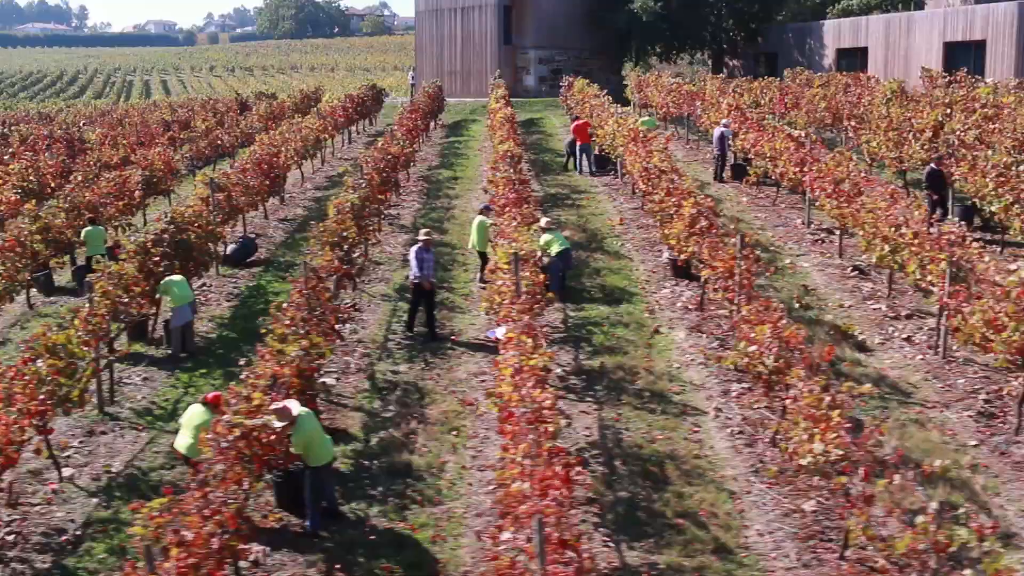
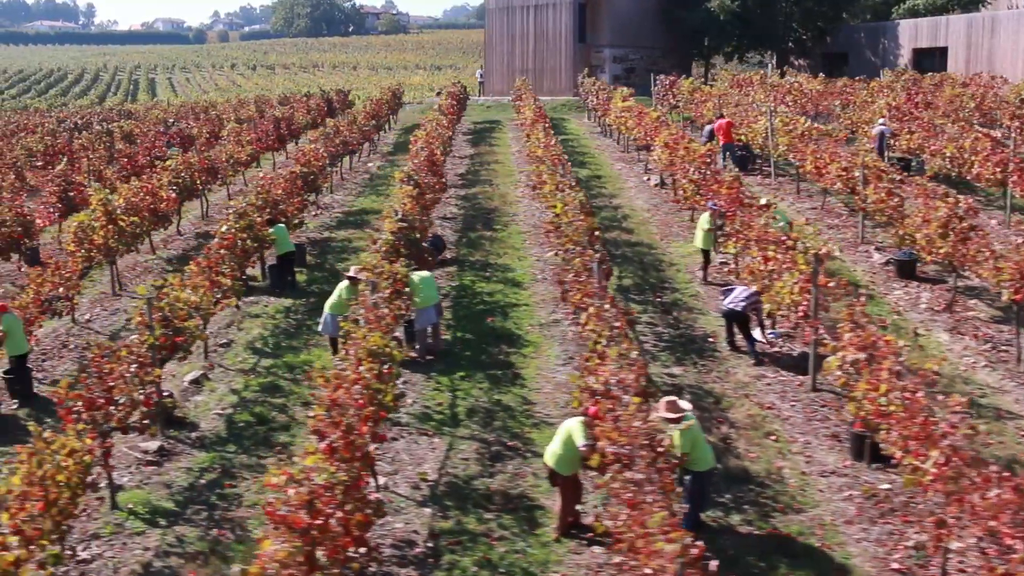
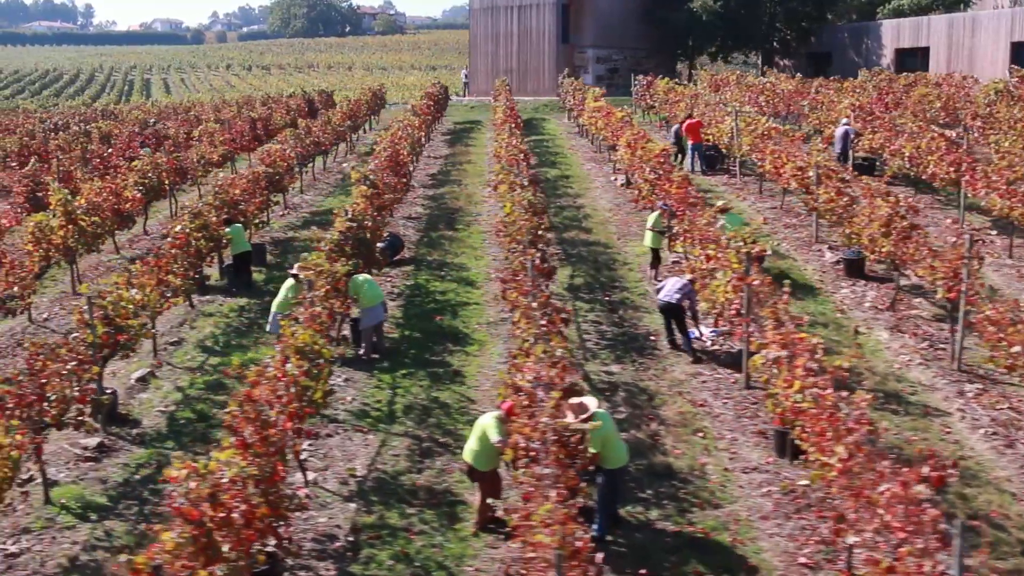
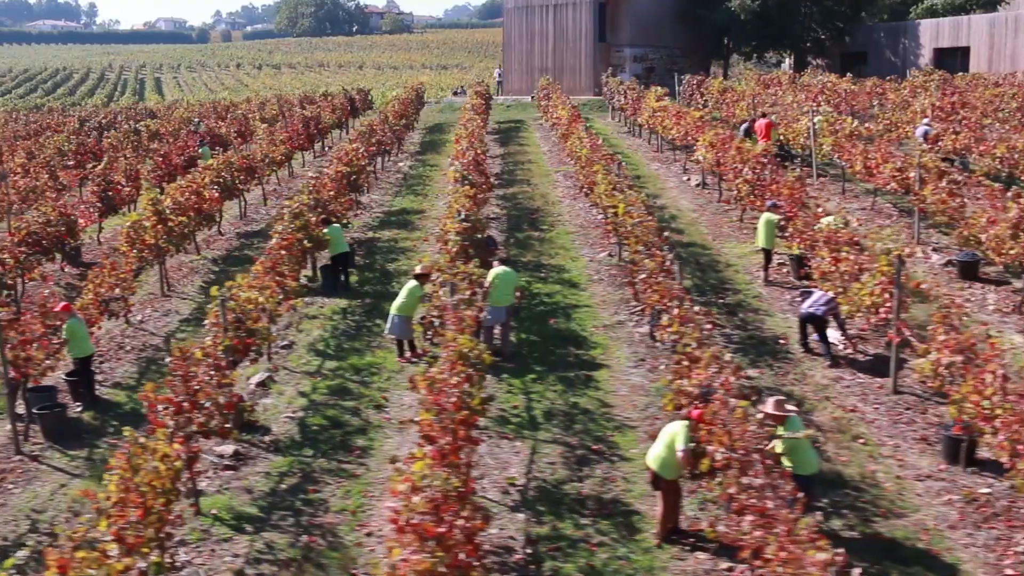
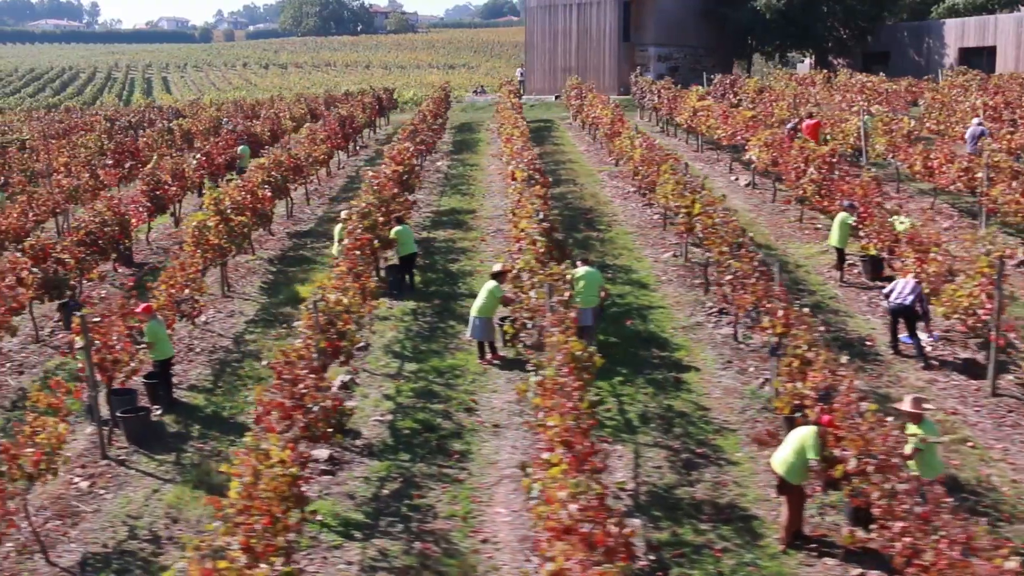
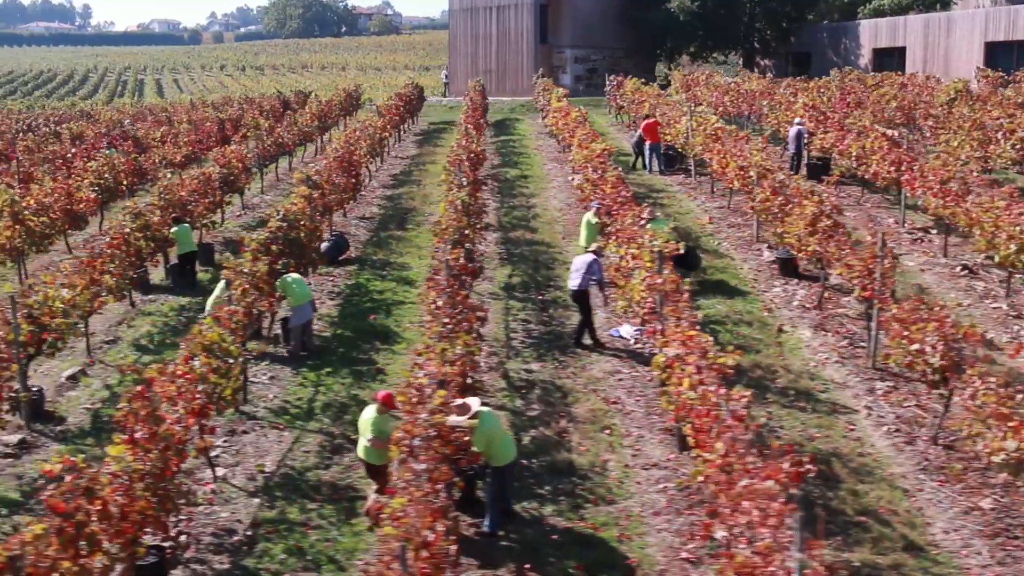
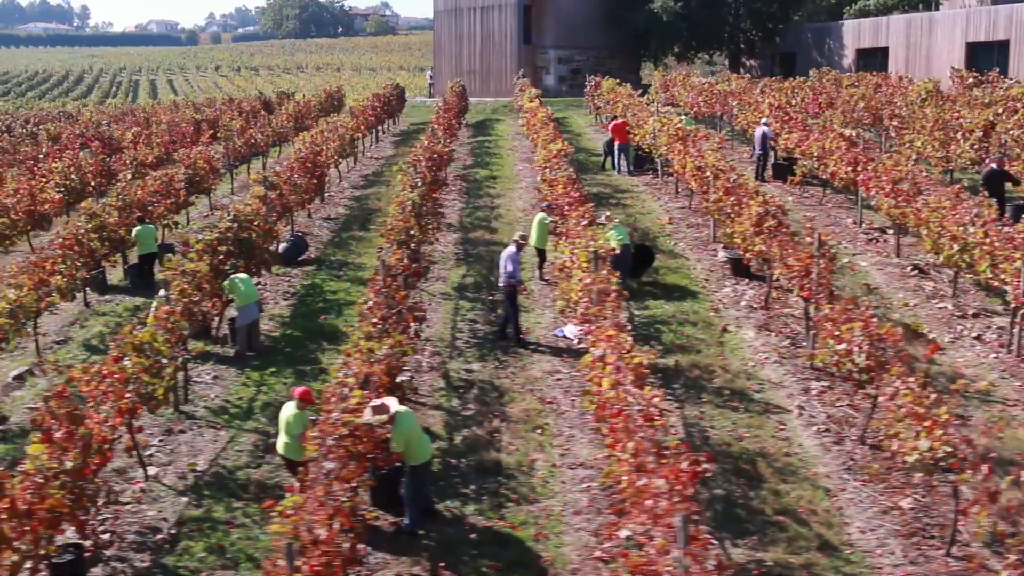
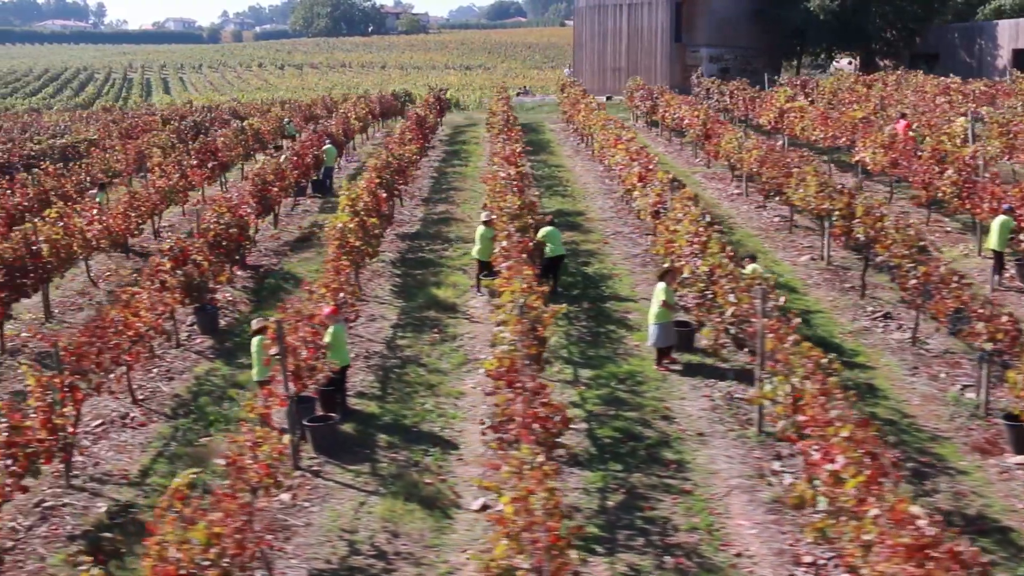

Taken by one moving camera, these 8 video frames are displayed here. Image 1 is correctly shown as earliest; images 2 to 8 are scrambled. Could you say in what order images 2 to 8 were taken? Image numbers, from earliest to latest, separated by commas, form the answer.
7, 6, 3, 2, 4, 5, 8
